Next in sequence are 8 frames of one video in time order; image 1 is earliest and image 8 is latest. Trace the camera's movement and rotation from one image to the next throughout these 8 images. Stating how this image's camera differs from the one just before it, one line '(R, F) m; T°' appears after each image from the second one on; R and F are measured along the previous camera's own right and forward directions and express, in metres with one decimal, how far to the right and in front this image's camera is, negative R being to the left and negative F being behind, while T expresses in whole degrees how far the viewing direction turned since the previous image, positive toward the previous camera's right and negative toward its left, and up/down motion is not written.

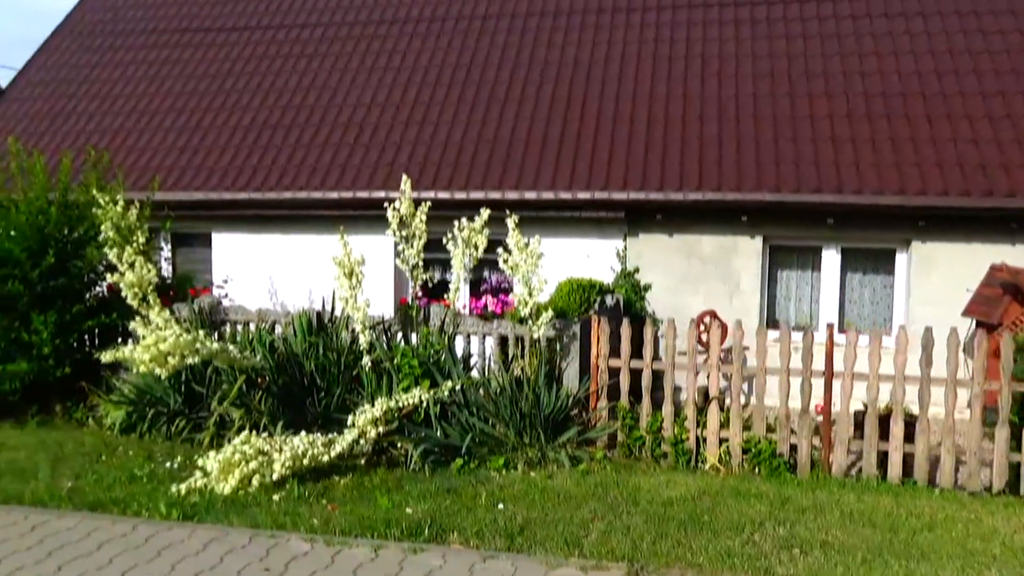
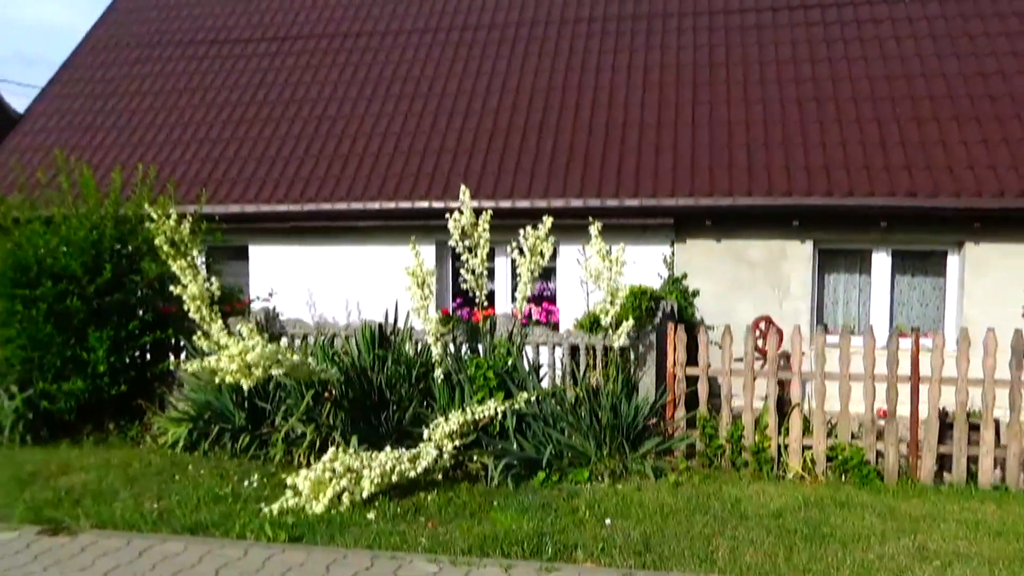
(-0.8, +0.1) m; 0°
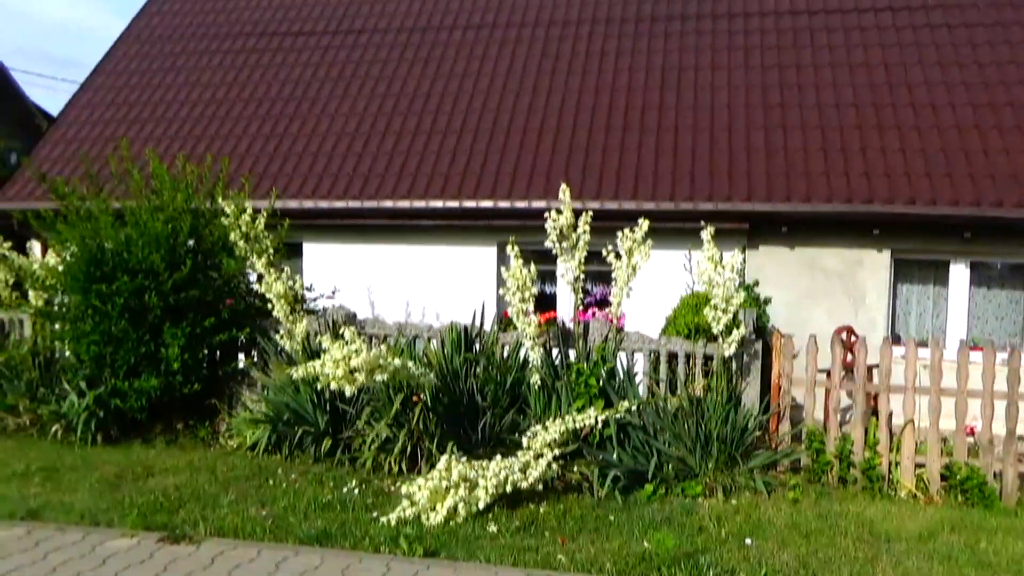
(-0.9, +0.3) m; 0°
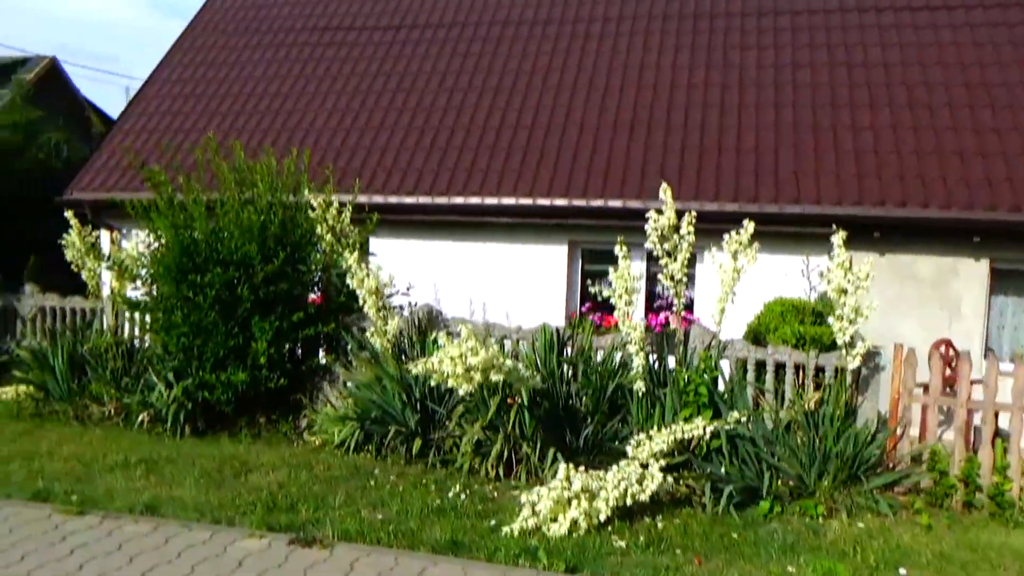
(-0.7, +0.2) m; -2°
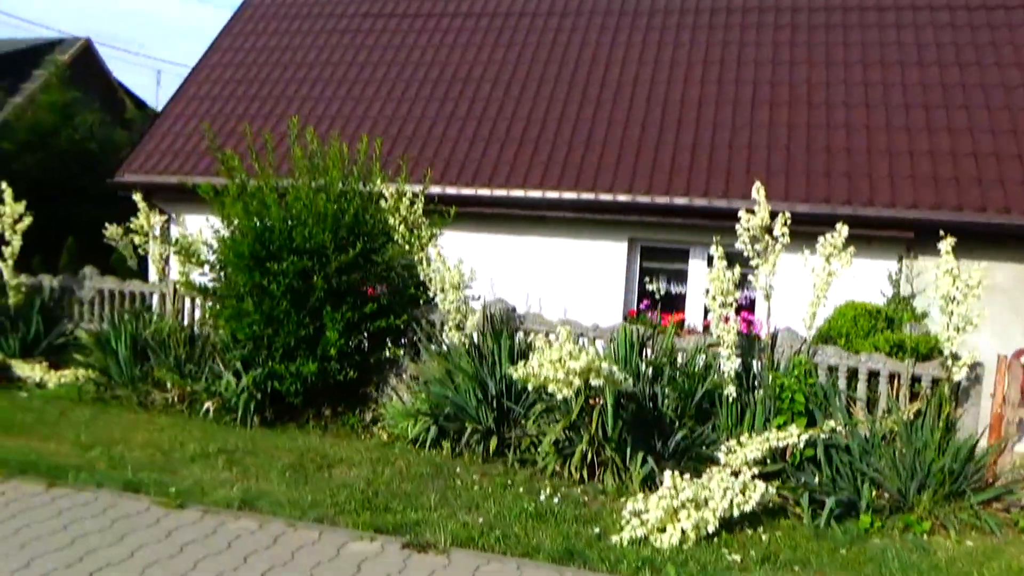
(-0.7, +0.2) m; -1°
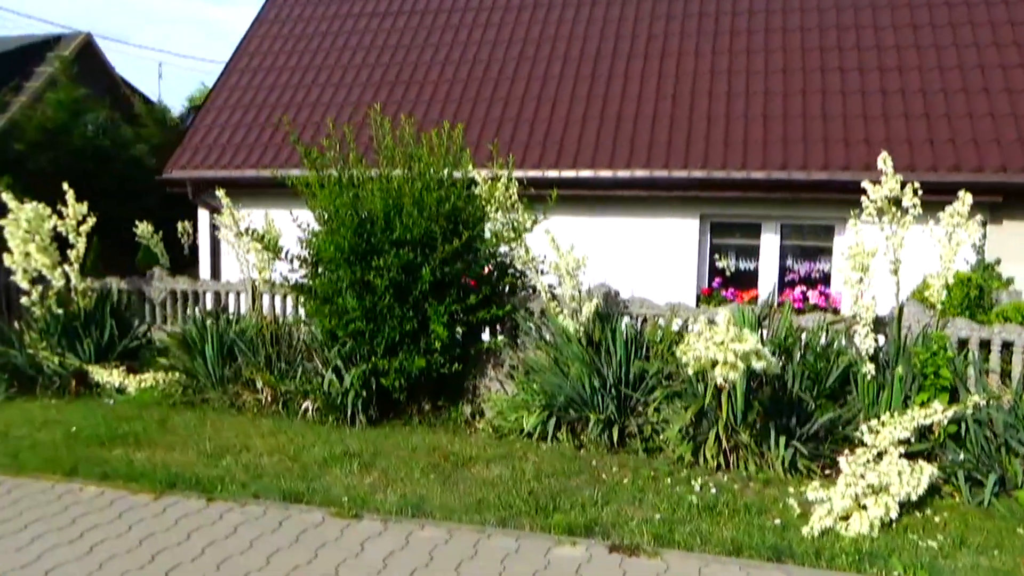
(-1.1, +0.2) m; 0°
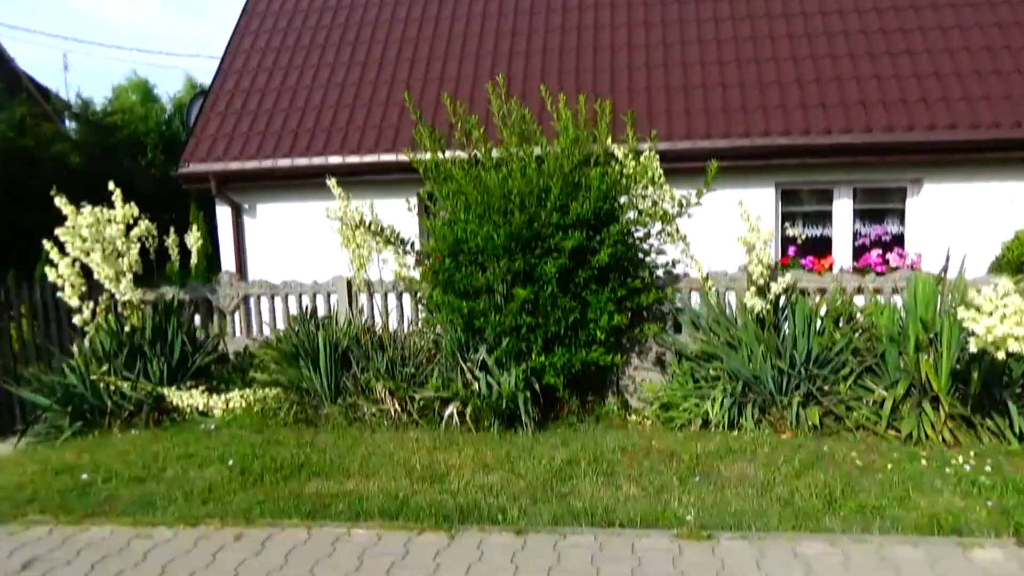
(-2.3, +0.7) m; +6°
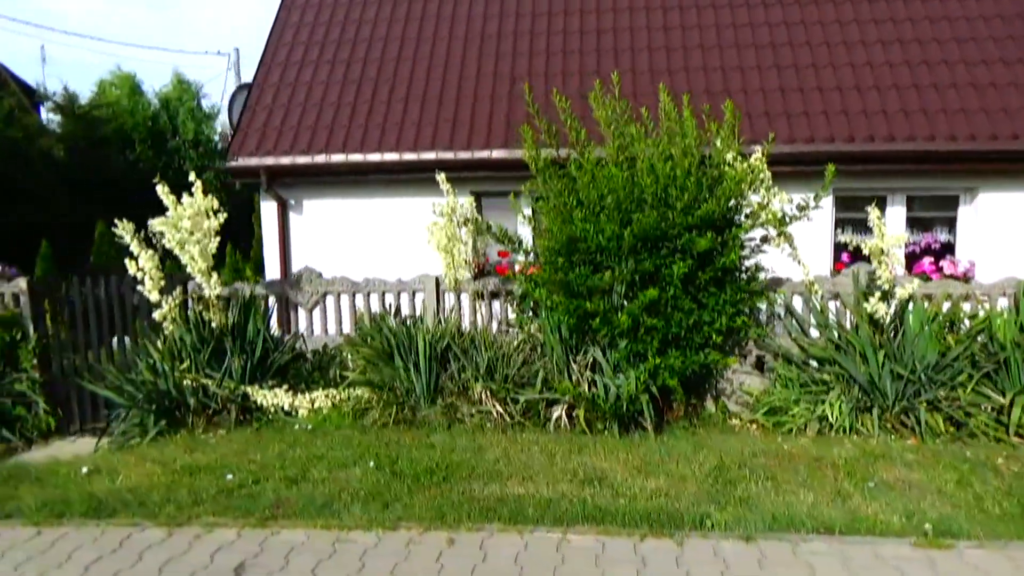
(-1.4, +0.1) m; +3°
